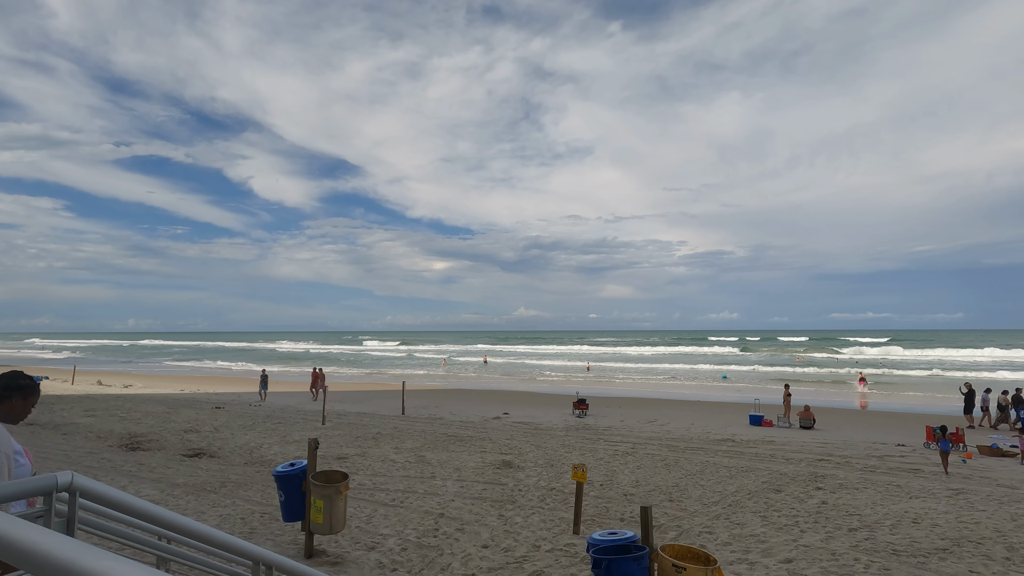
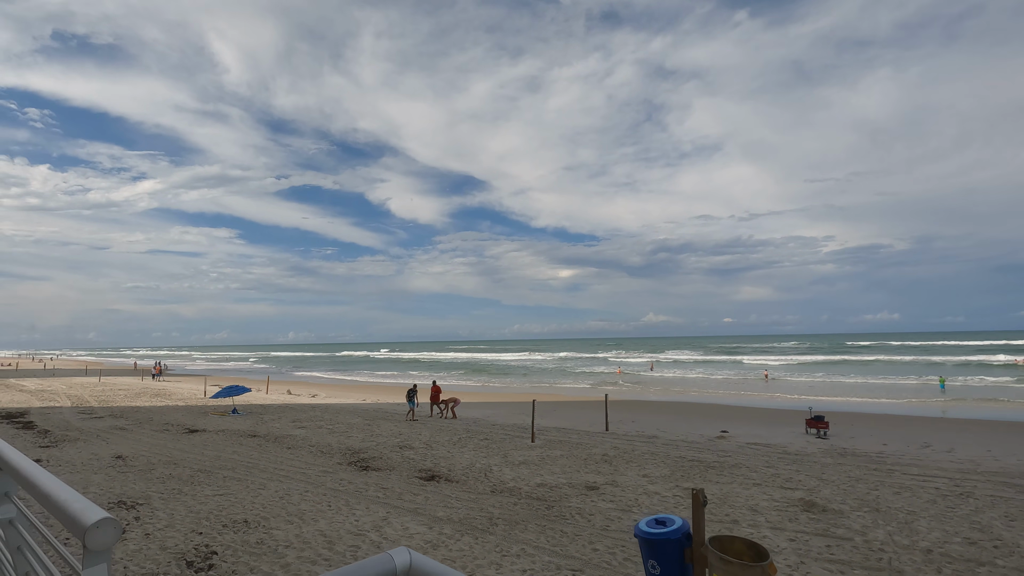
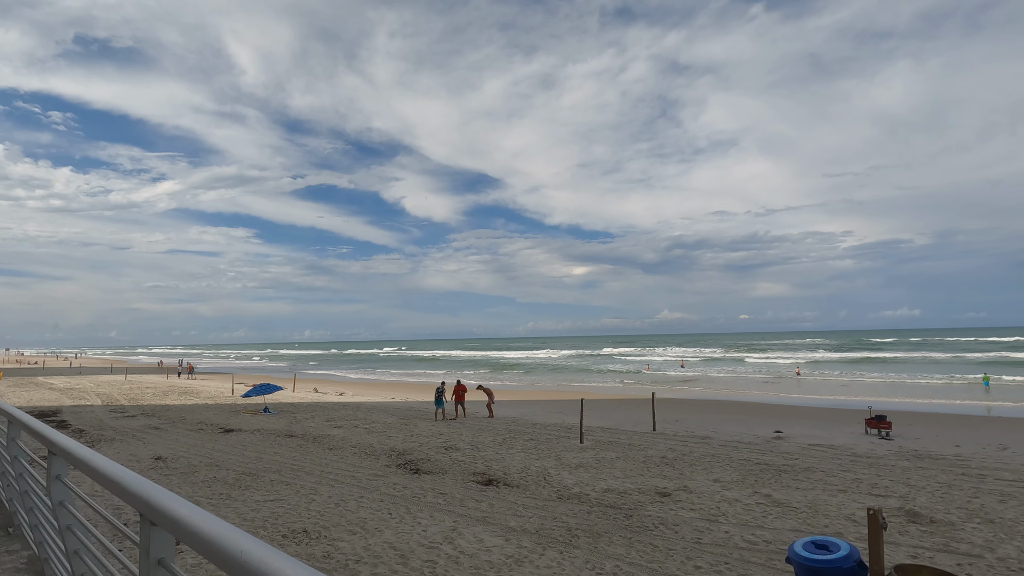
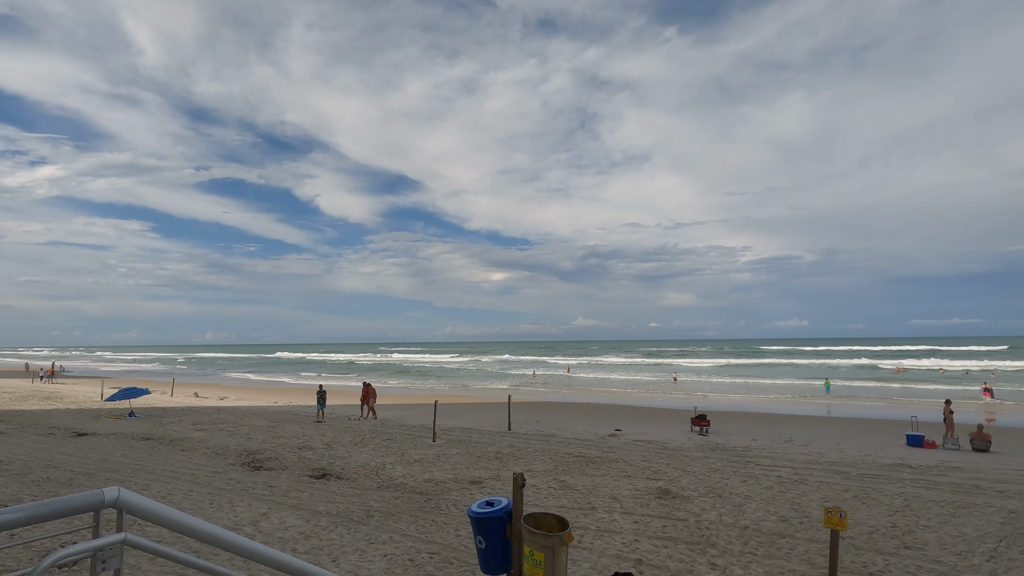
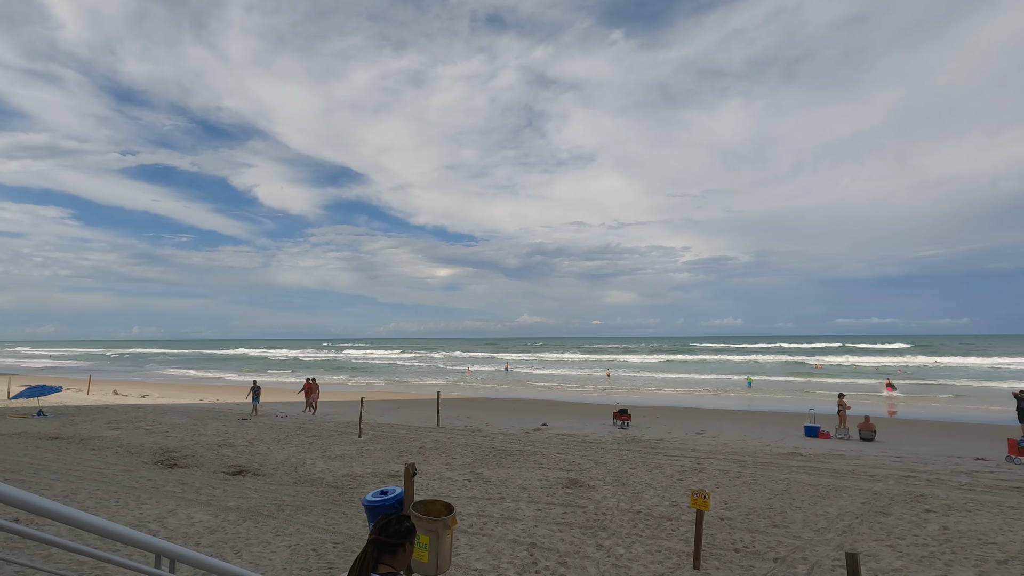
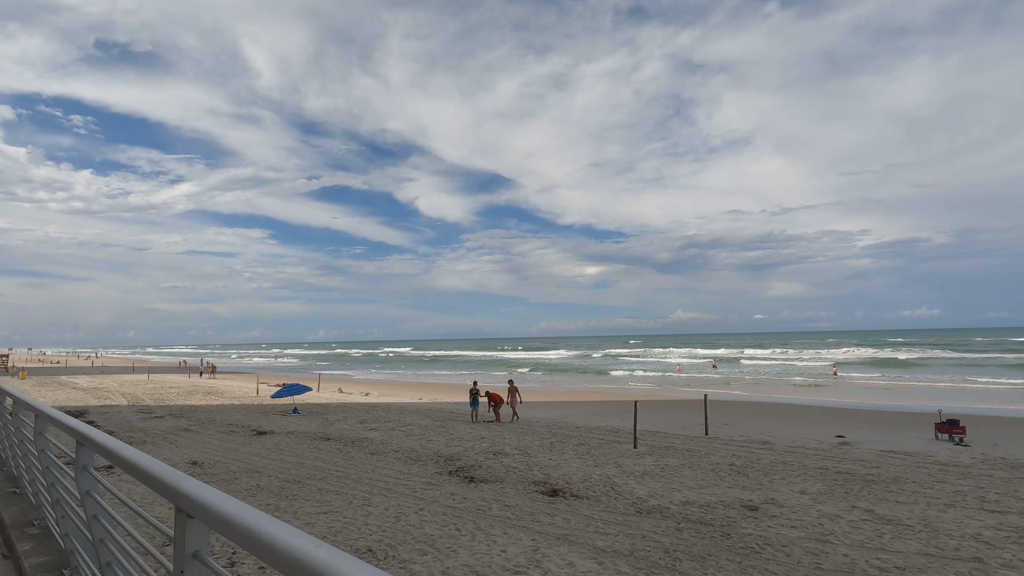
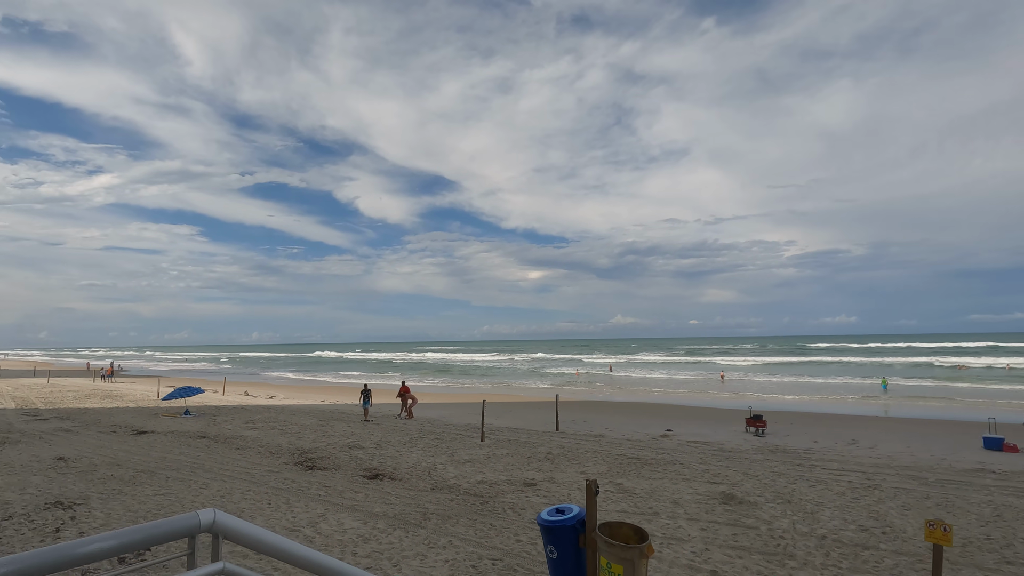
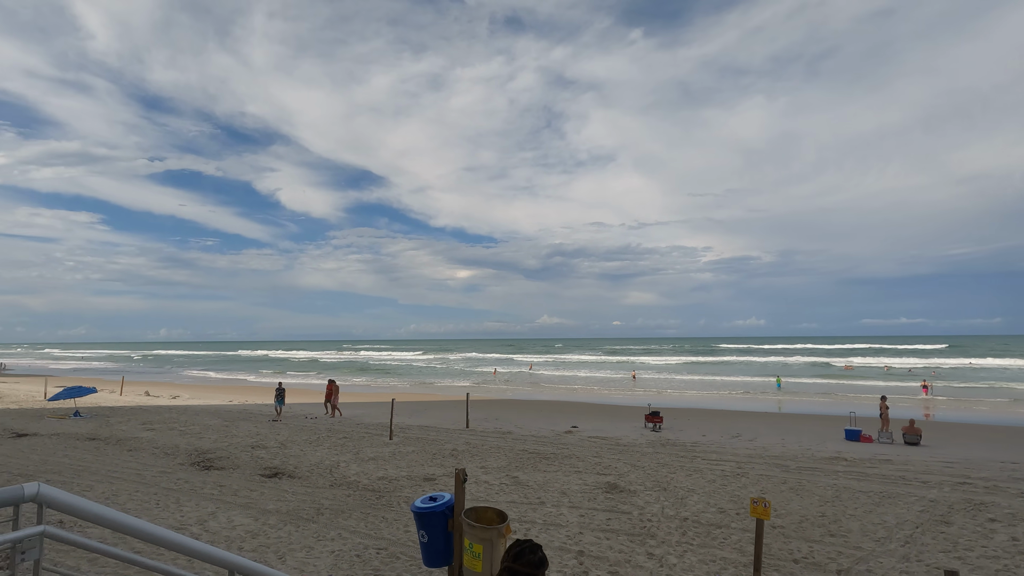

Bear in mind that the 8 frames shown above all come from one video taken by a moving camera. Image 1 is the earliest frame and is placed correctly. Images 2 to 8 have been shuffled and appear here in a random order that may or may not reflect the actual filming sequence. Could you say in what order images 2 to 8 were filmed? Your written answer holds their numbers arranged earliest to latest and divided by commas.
5, 8, 4, 7, 2, 3, 6
